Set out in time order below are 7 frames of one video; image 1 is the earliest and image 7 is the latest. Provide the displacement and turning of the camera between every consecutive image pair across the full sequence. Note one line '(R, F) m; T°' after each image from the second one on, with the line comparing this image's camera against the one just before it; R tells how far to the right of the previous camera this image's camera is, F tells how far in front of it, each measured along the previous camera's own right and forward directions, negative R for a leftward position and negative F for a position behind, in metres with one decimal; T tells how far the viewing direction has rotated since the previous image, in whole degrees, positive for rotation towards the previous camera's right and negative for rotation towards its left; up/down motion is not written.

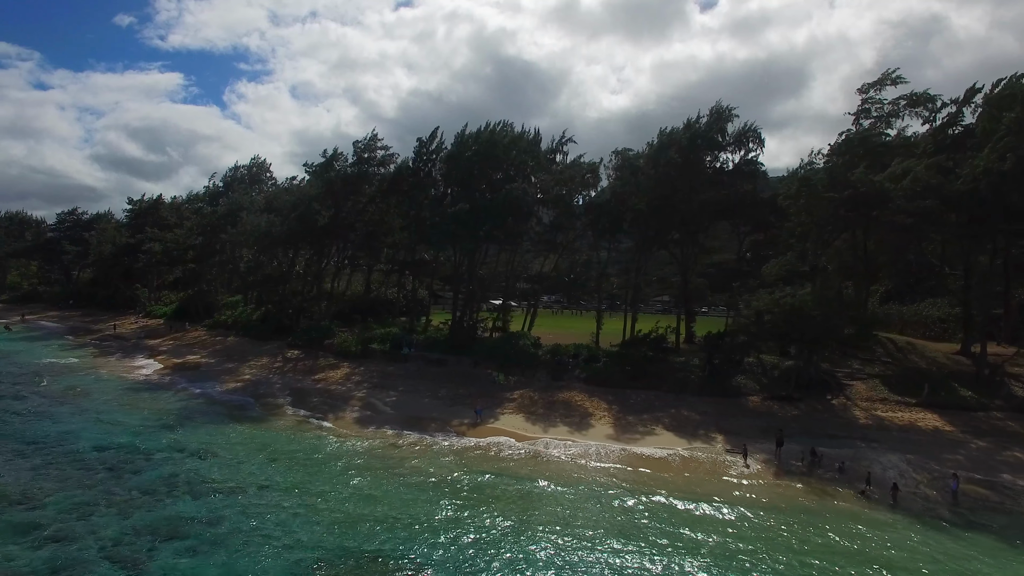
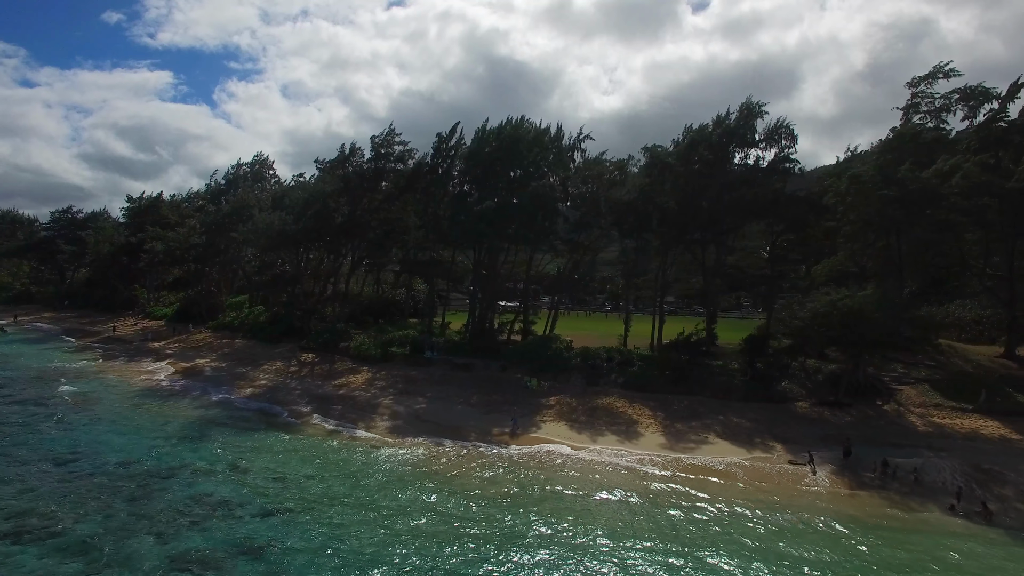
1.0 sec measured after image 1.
(-1.9, +1.2) m; +1°
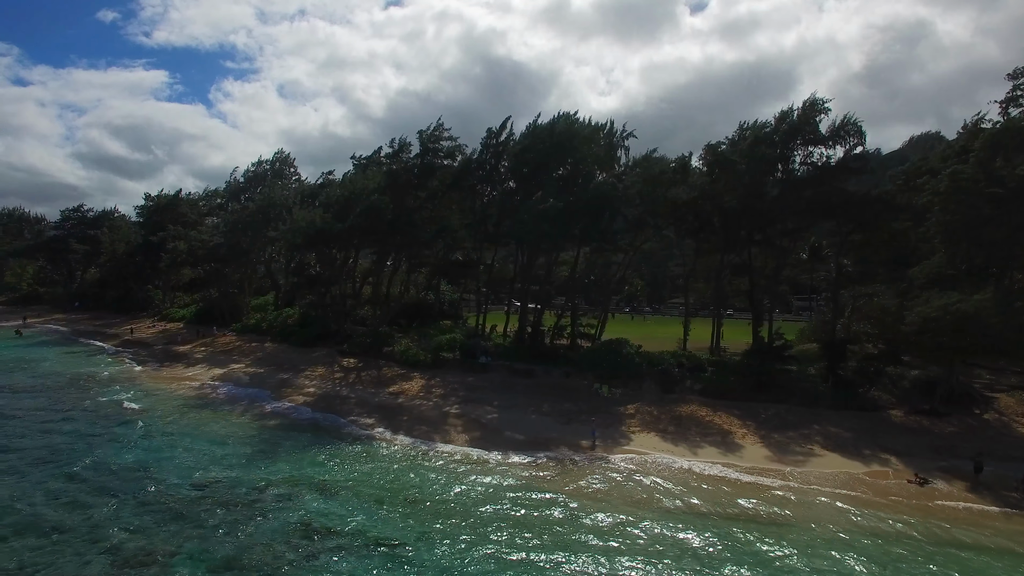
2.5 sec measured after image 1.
(-3.1, +1.4) m; +1°
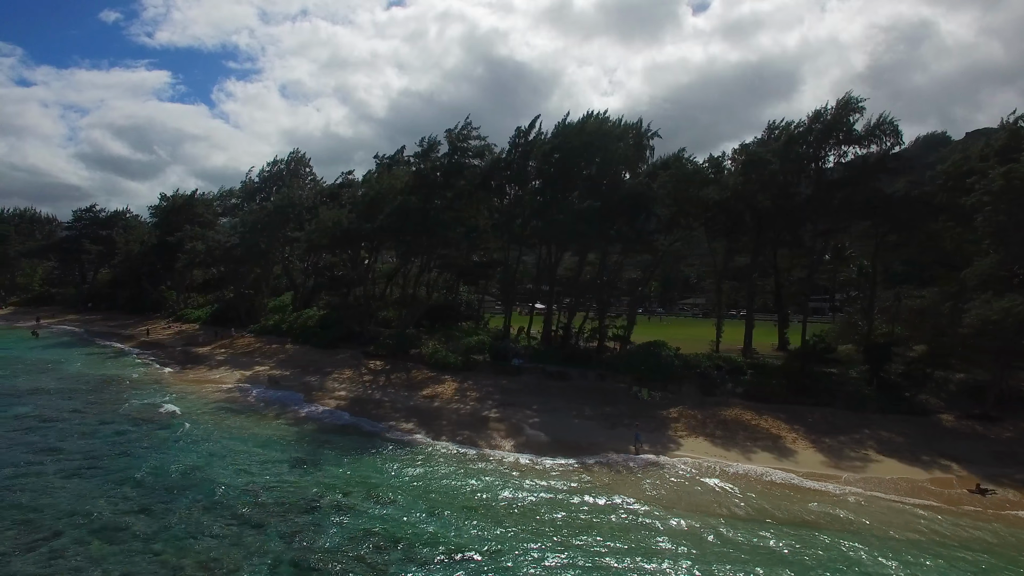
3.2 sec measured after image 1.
(-1.5, +0.4) m; 0°
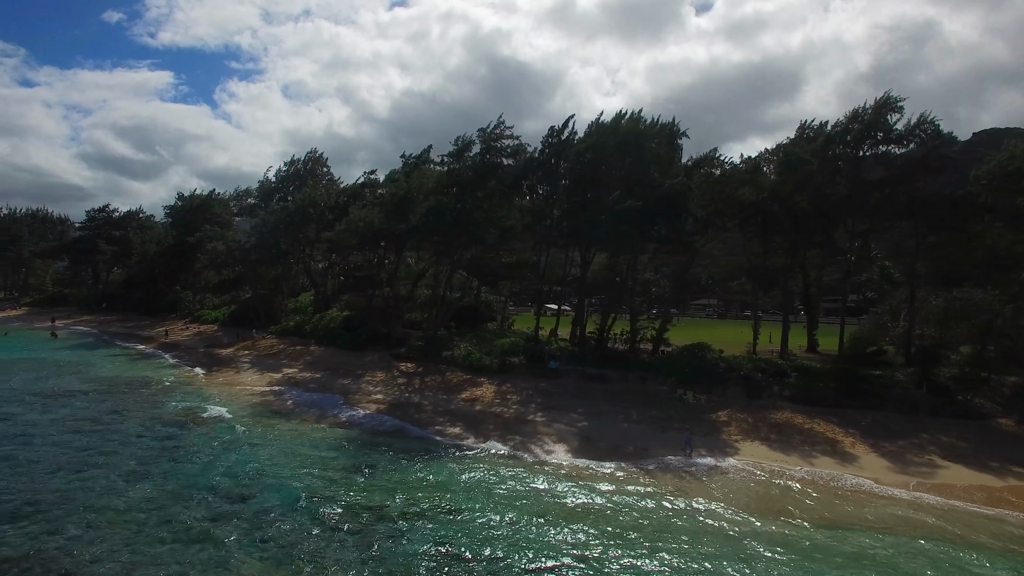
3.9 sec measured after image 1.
(-1.7, +0.4) m; 0°
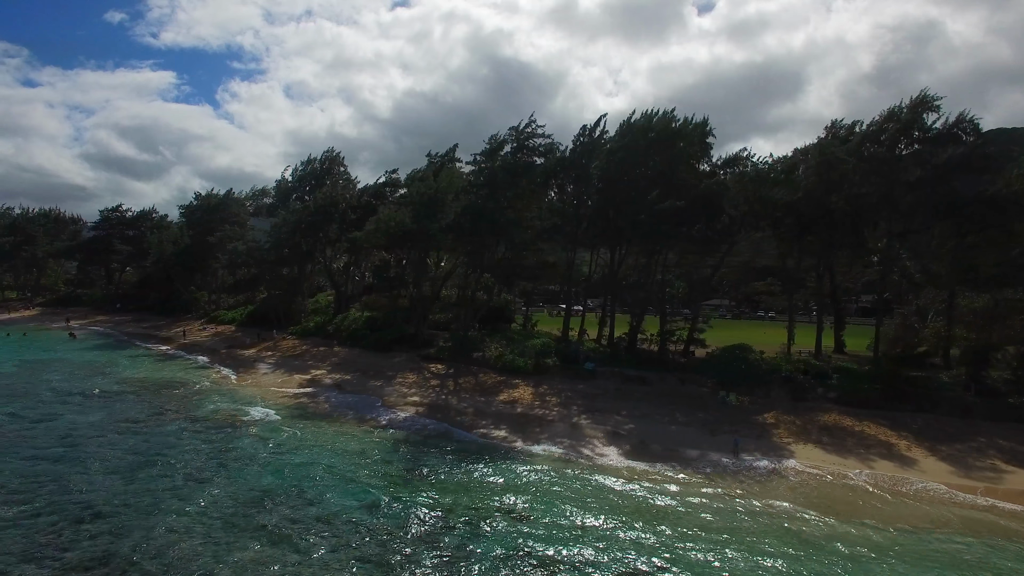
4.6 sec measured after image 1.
(-1.6, +0.3) m; 0°
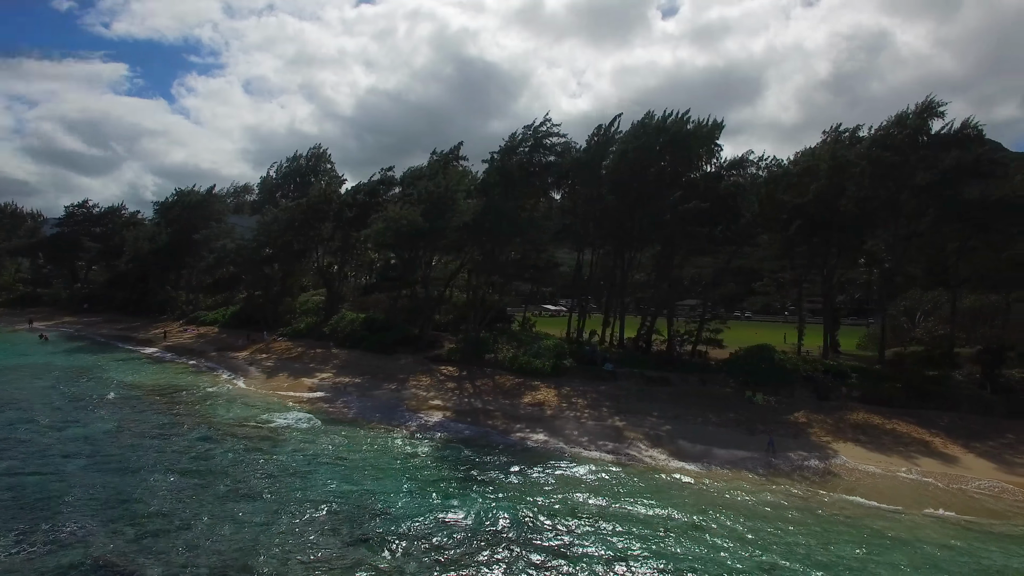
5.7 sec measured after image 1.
(-2.7, +0.5) m; +3°
